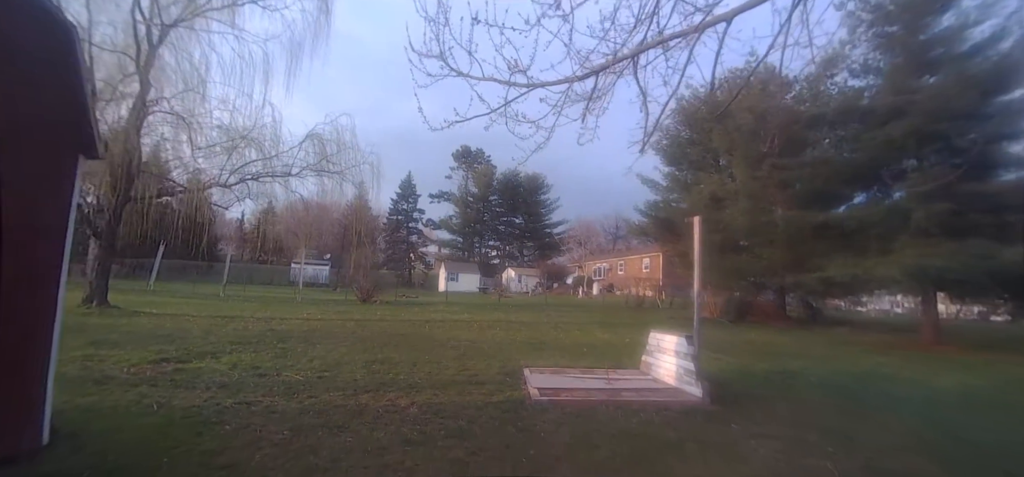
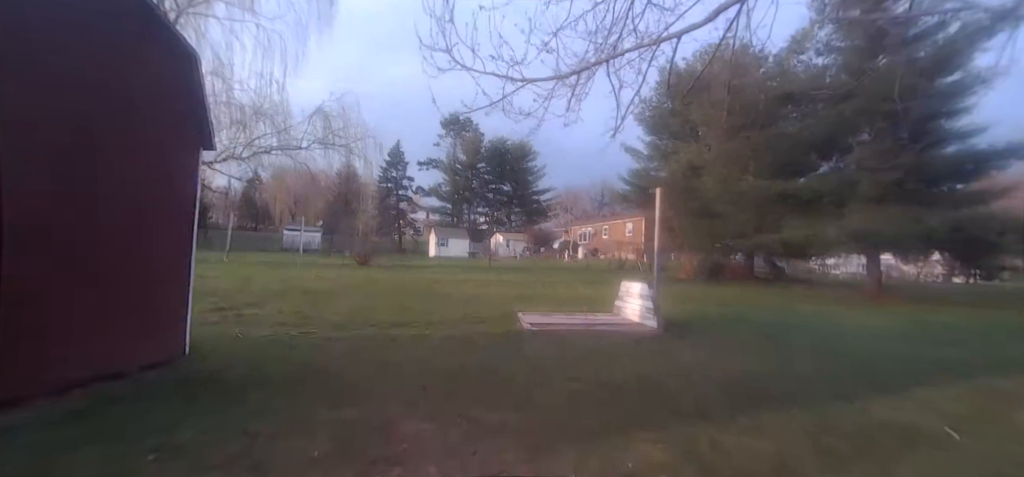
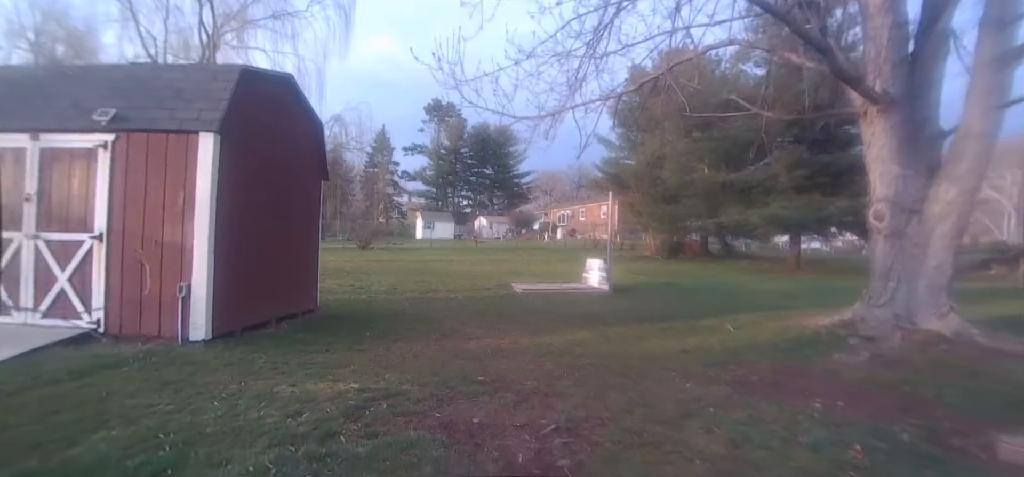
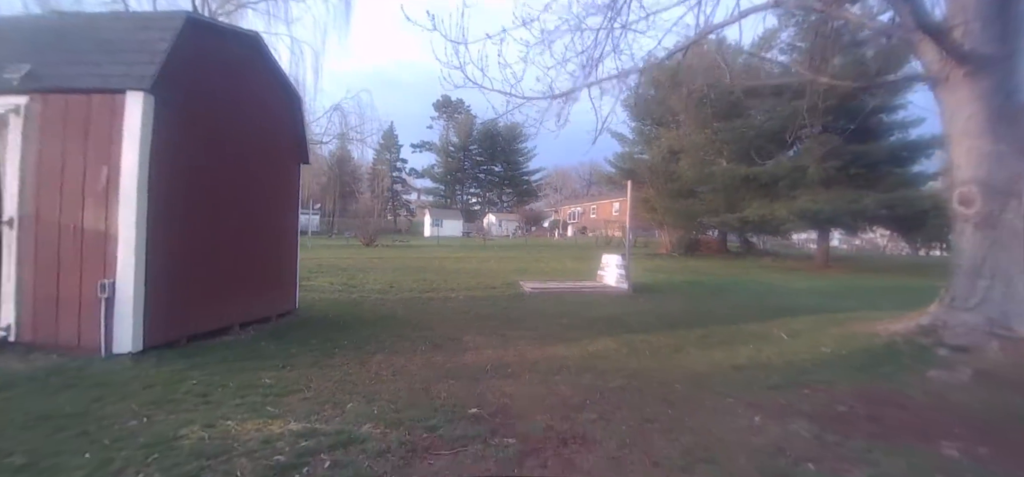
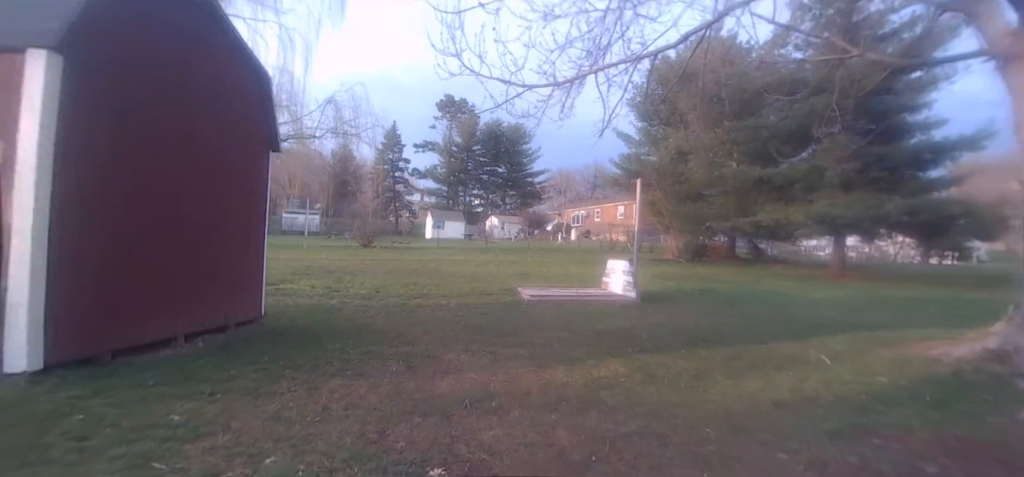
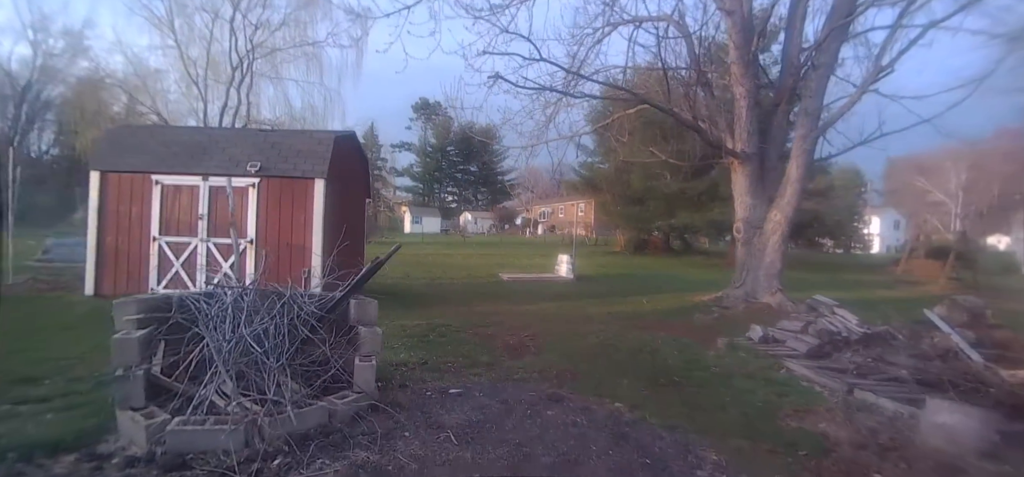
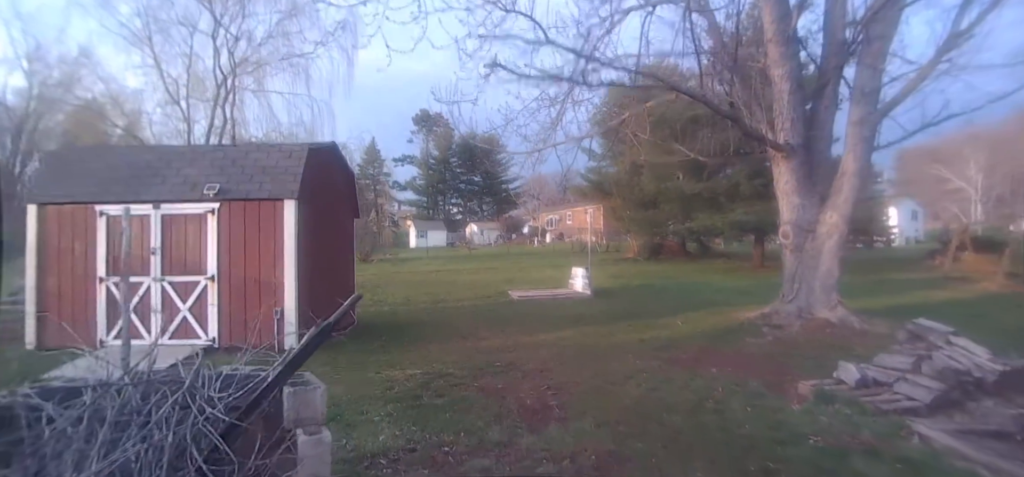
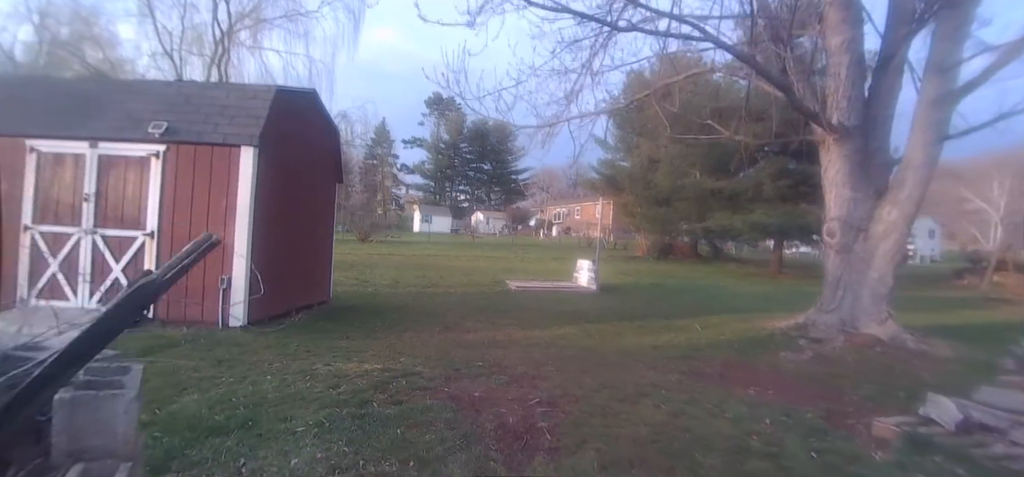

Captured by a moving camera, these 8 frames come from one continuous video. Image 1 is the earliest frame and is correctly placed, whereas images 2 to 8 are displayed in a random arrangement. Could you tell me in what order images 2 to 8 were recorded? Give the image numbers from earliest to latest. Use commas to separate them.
2, 5, 4, 3, 8, 7, 6
